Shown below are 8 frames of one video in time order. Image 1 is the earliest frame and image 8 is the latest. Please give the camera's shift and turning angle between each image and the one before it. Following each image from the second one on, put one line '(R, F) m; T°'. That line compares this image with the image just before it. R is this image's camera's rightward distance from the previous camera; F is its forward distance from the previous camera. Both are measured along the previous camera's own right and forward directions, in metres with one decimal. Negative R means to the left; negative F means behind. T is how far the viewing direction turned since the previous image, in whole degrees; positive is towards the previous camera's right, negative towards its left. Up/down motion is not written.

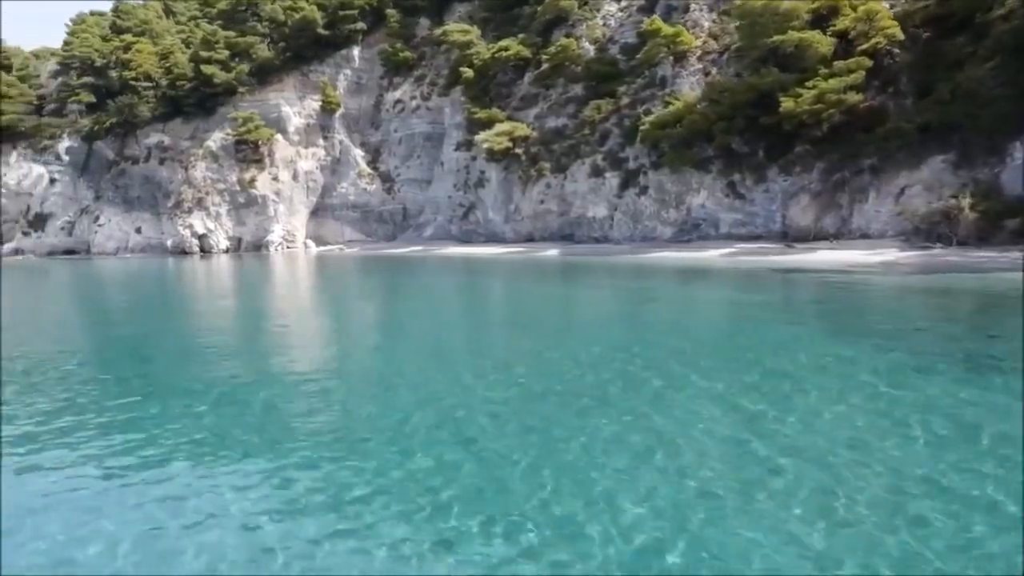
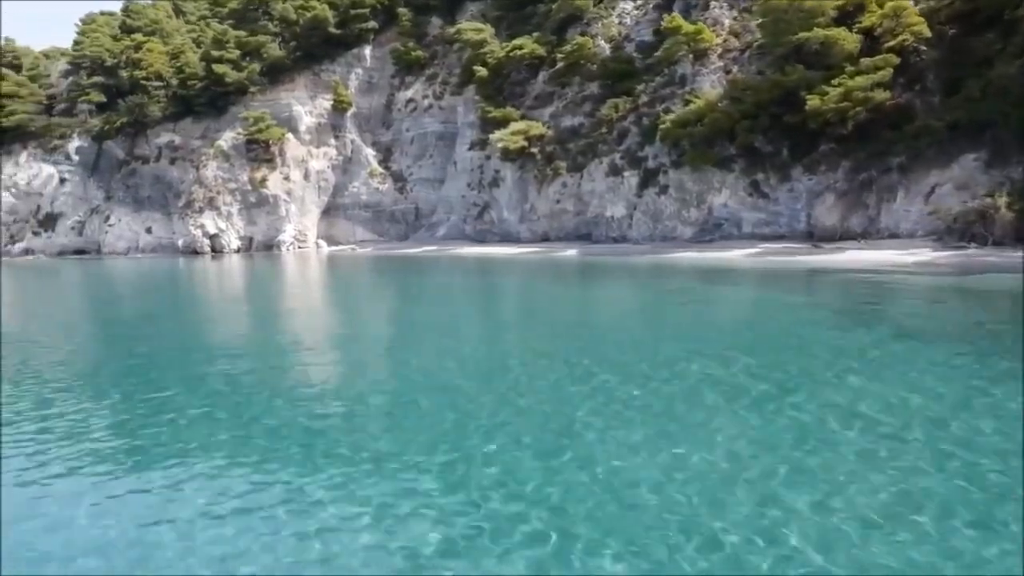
(-0.5, +0.3) m; 0°
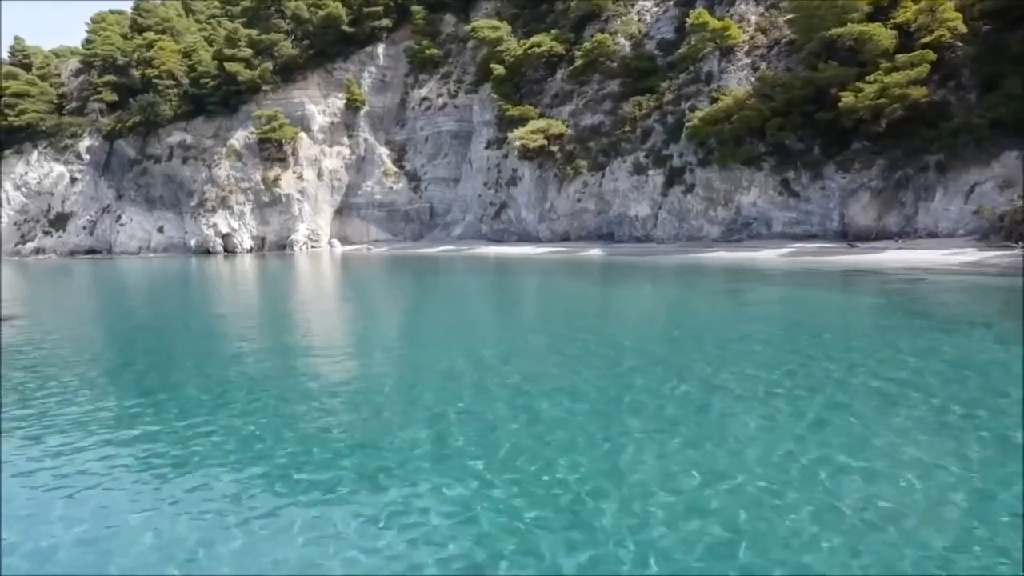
(-0.8, +0.4) m; 0°
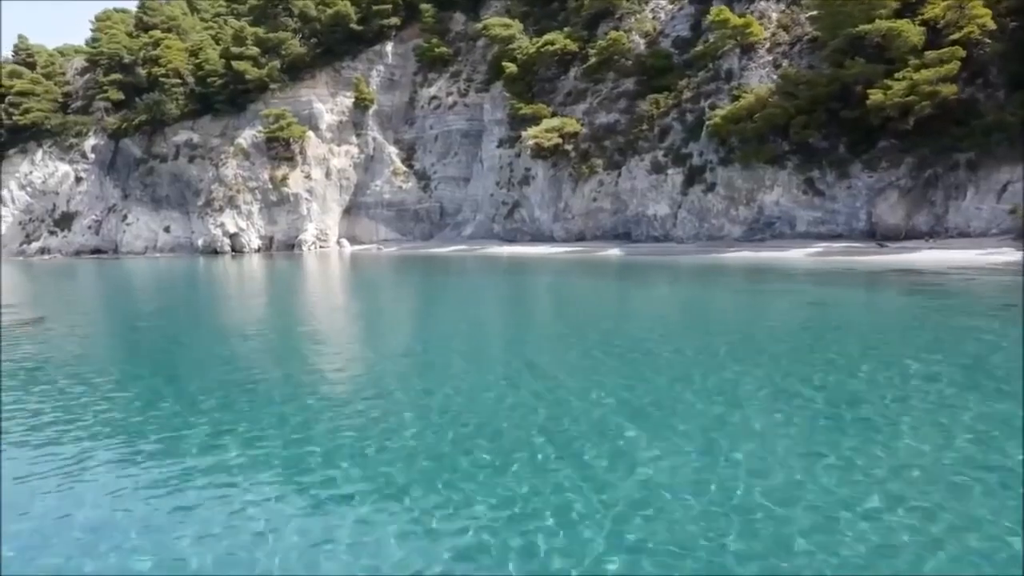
(-0.7, +0.4) m; 0°
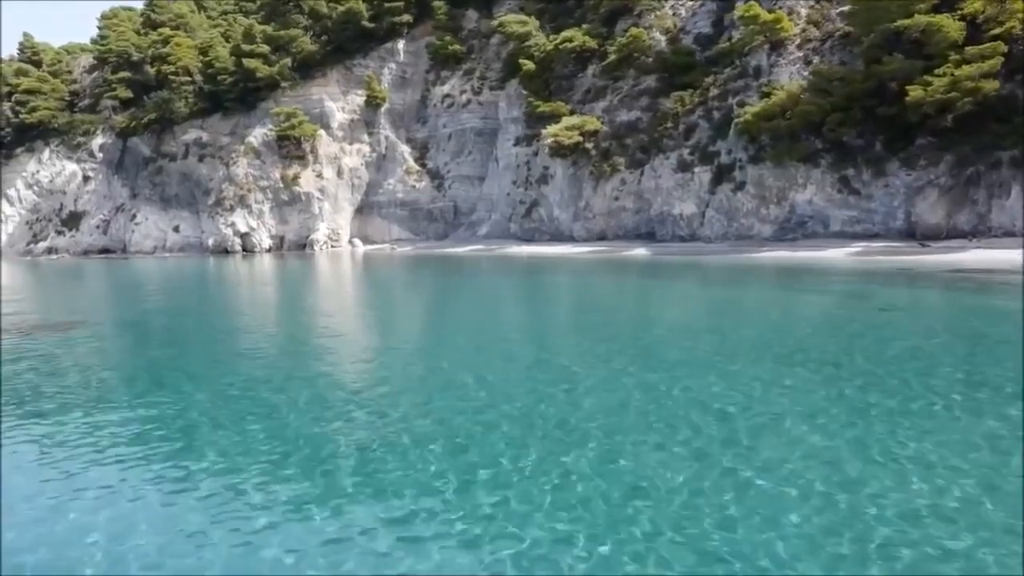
(-0.9, +0.5) m; 0°
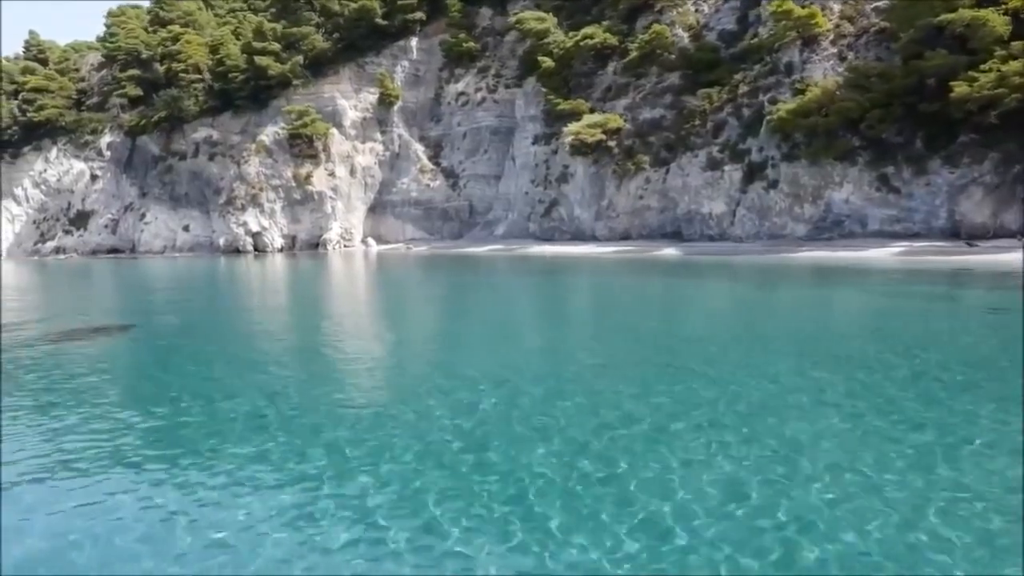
(-1.0, +0.5) m; 0°
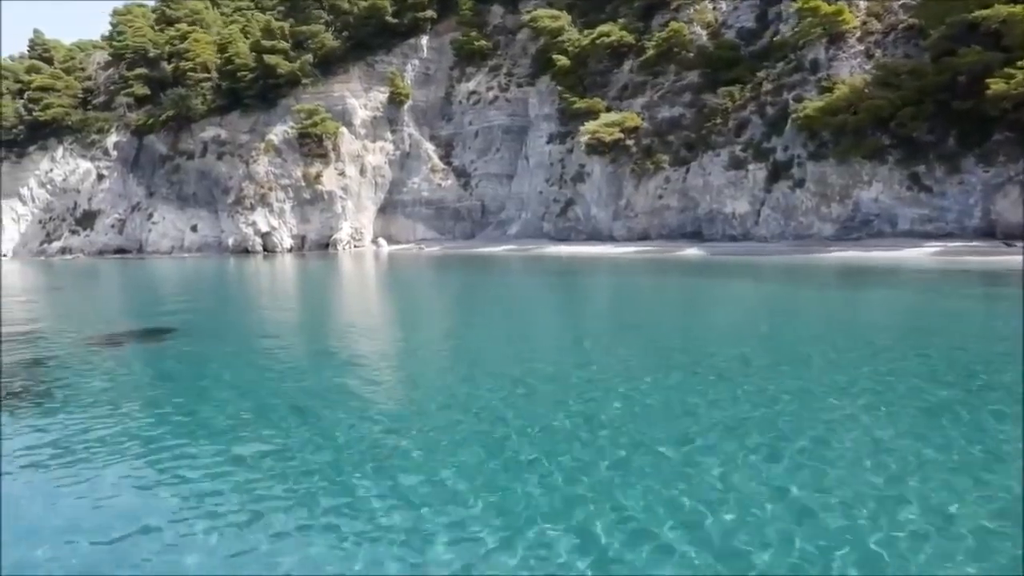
(-0.8, +0.4) m; 0°
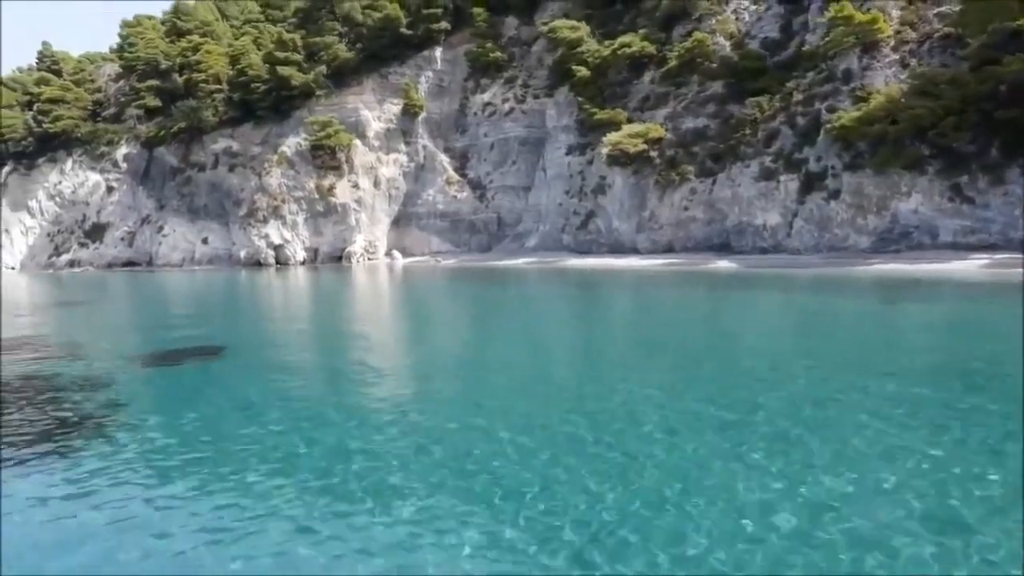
(-1.0, +0.6) m; 0°
